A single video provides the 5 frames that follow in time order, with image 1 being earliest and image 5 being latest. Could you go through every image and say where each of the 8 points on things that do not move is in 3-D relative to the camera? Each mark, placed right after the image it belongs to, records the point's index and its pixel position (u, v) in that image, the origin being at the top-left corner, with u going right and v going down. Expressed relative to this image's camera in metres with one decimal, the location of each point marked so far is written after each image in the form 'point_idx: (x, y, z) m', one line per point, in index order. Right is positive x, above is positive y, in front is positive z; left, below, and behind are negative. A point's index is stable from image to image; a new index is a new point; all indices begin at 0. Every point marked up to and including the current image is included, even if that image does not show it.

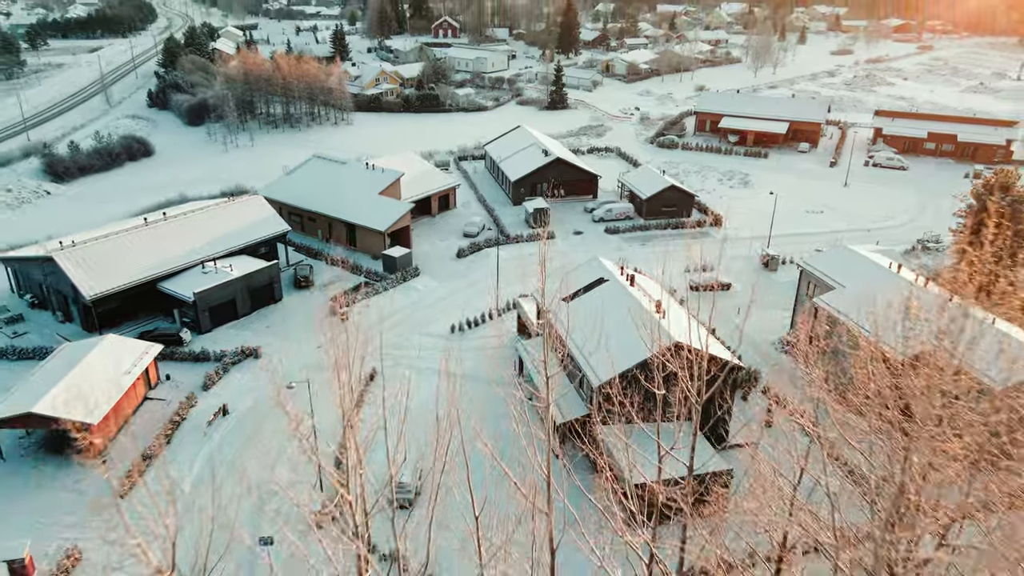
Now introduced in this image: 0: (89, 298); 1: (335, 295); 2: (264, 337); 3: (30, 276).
0: (-10.3, -0.2, +16.6) m
1: (-5.0, -0.2, +19.4) m
2: (-6.4, -1.2, +17.5) m
3: (-12.9, +0.3, +18.3) m
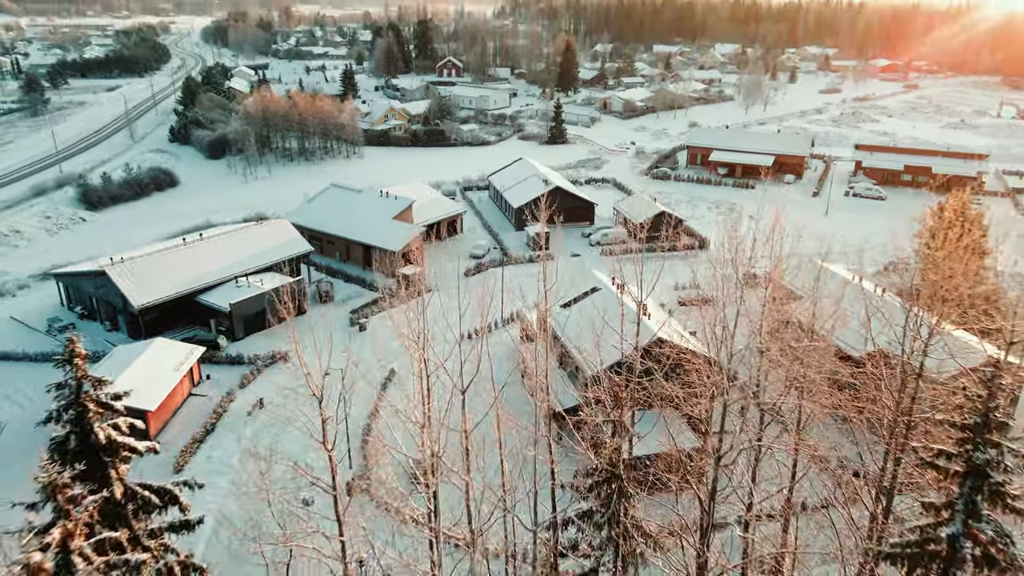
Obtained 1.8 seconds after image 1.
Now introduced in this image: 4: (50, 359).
0: (-10.2, -0.5, +18.5) m
1: (-4.9, -0.7, +21.3) m
2: (-6.3, -1.6, +19.4) m
3: (-12.8, 0.0, +20.2) m
4: (-12.3, -1.9, +18.1) m
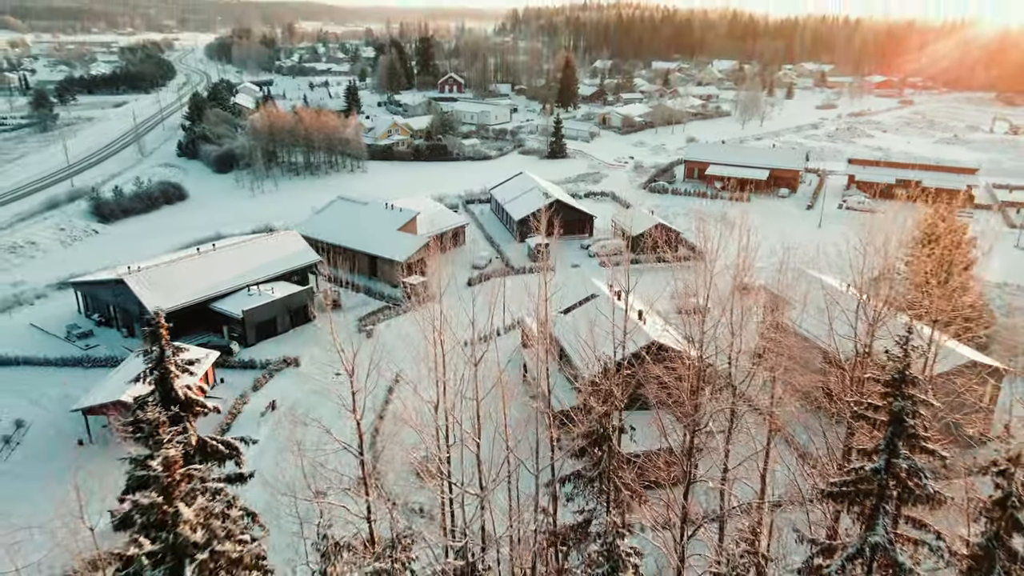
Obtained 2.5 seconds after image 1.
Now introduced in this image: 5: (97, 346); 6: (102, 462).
0: (-10.2, -0.7, +19.3) m
1: (-4.9, -0.9, +22.1) m
2: (-6.2, -1.8, +20.1) m
3: (-12.8, -0.3, +21.0) m
4: (-12.2, -2.1, +18.8) m
5: (-12.2, -1.7, +20.0) m
6: (-8.9, -3.8, +14.7) m
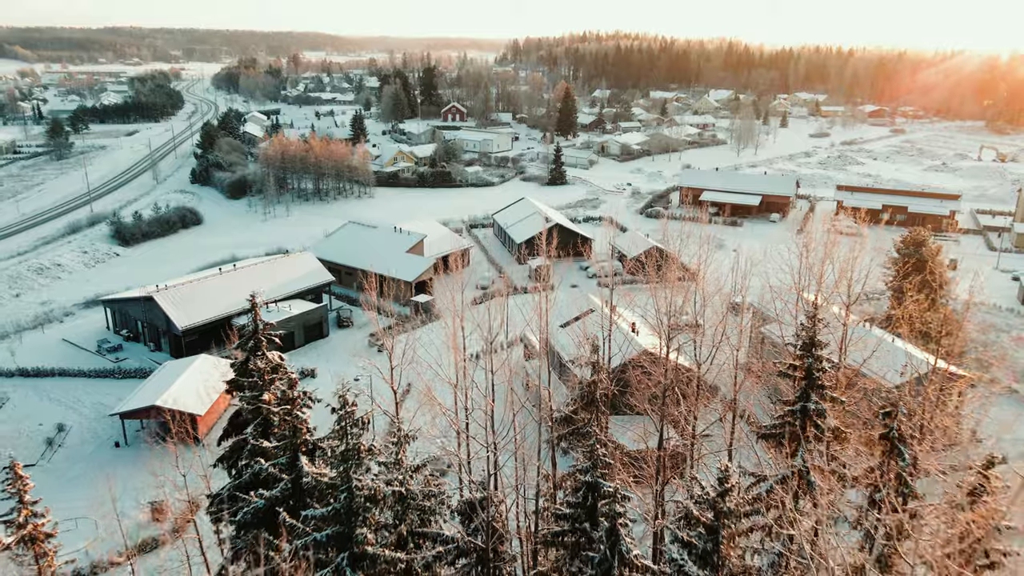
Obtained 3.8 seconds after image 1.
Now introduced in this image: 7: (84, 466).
0: (-10.1, -1.2, +20.7) m
1: (-4.8, -1.5, +23.4) m
2: (-6.1, -2.3, +21.4) m
3: (-12.7, -0.9, +22.4) m
4: (-12.1, -2.6, +20.1) m
5: (-12.1, -2.2, +21.3) m
6: (-8.8, -4.1, +16.0) m
7: (-10.0, -4.2, +16.0) m
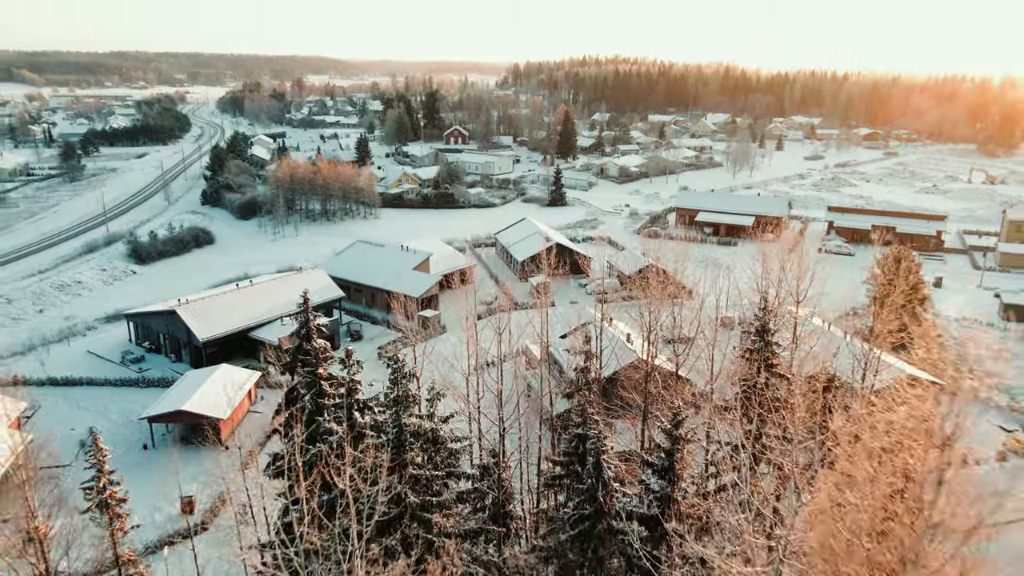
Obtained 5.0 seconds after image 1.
0: (-10.0, -1.7, +21.9) m
1: (-4.7, -2.1, +24.6) m
2: (-6.1, -2.8, +22.6) m
3: (-12.6, -1.4, +23.7) m
4: (-12.1, -3.0, +21.3) m
5: (-12.0, -2.7, +22.5) m
6: (-8.7, -4.4, +17.1) m
7: (-10.0, -4.5, +17.1) m
